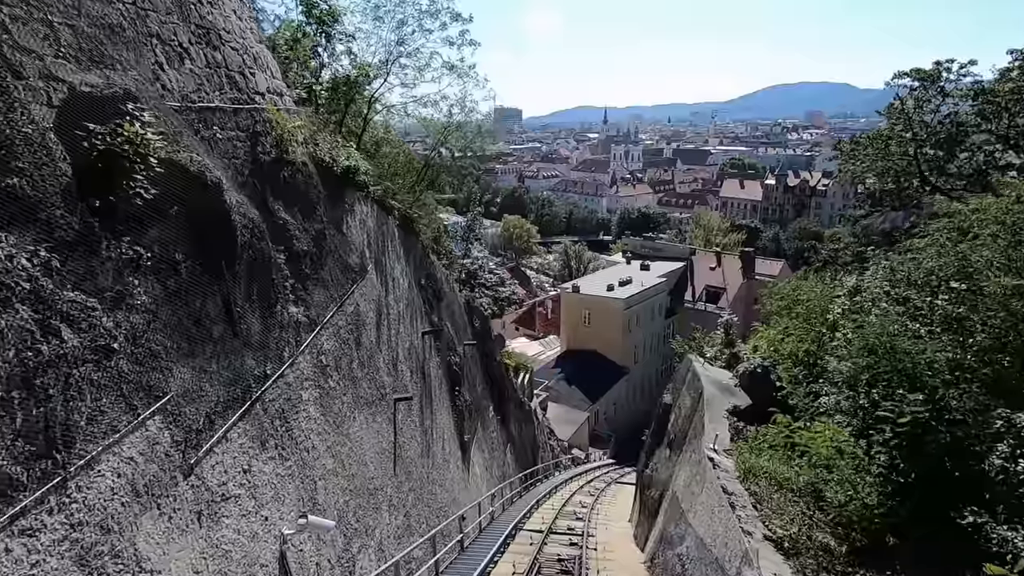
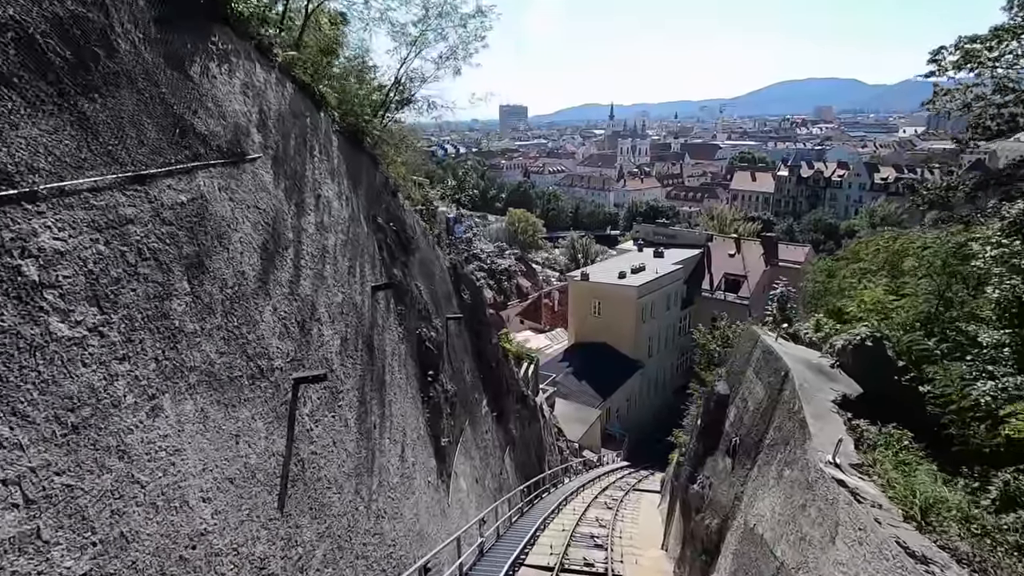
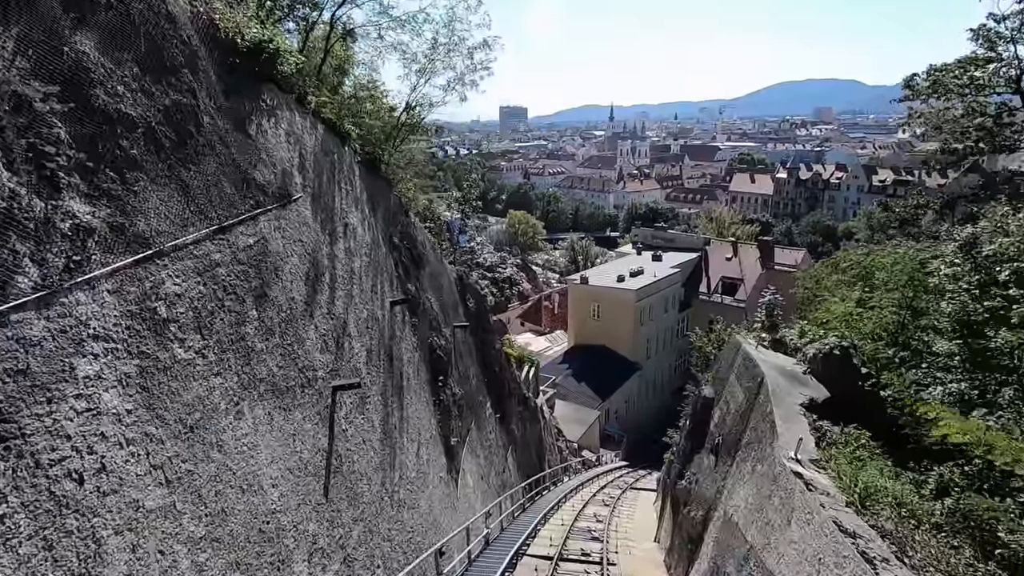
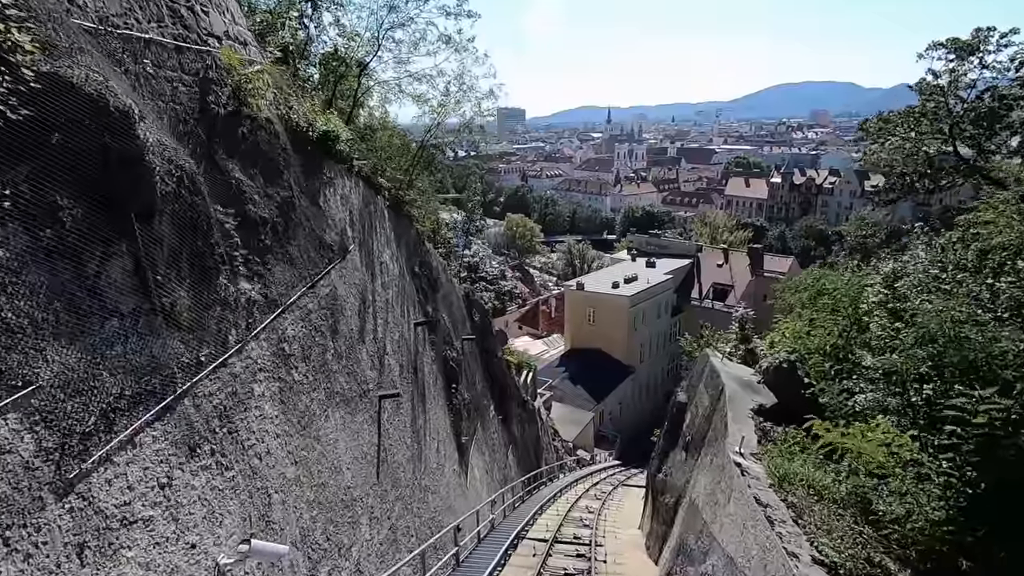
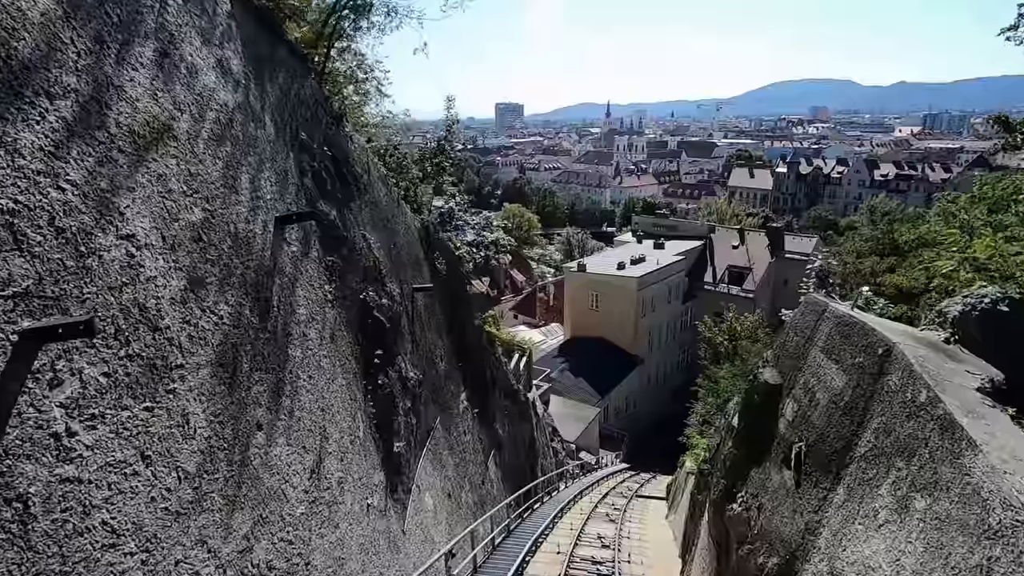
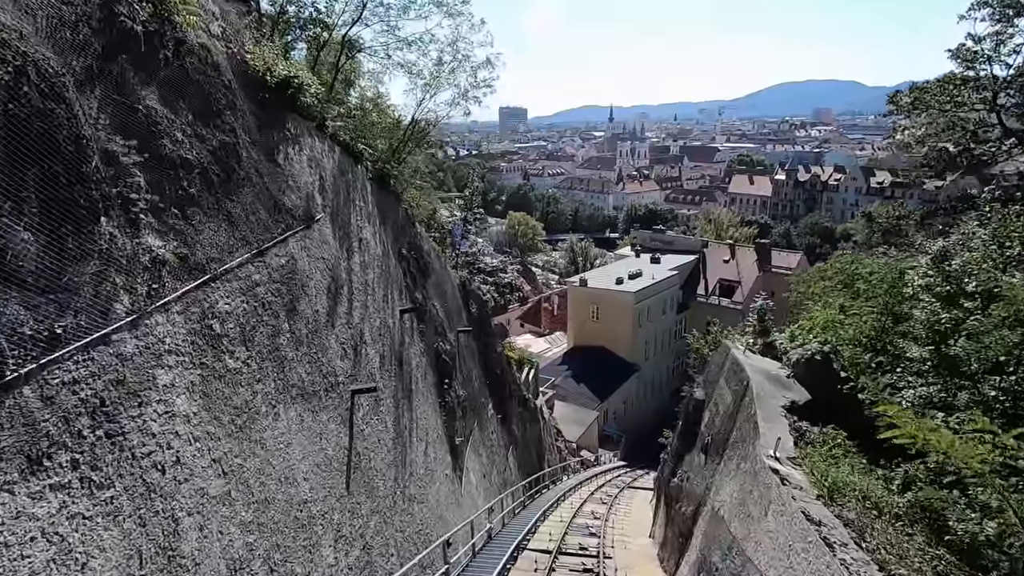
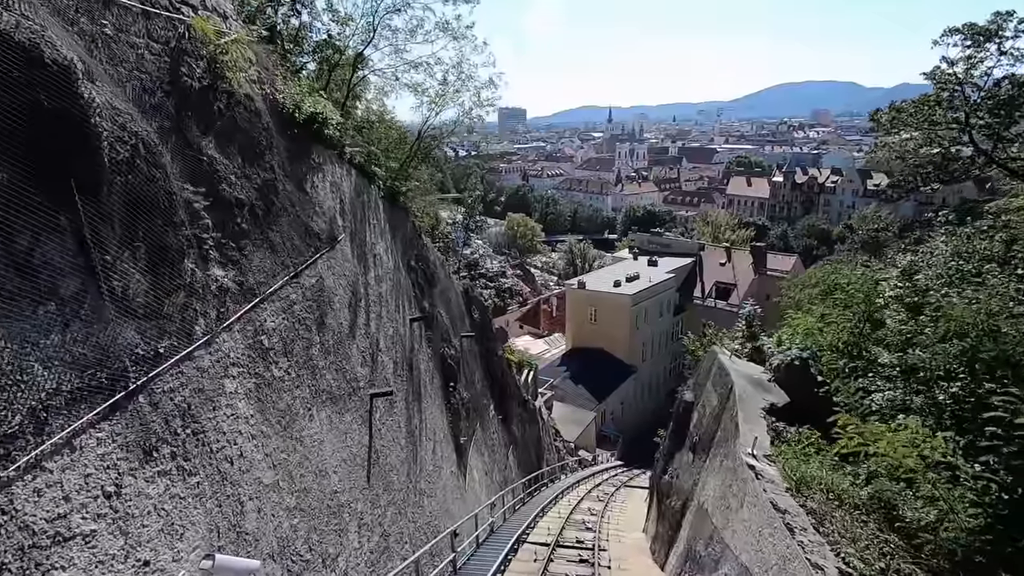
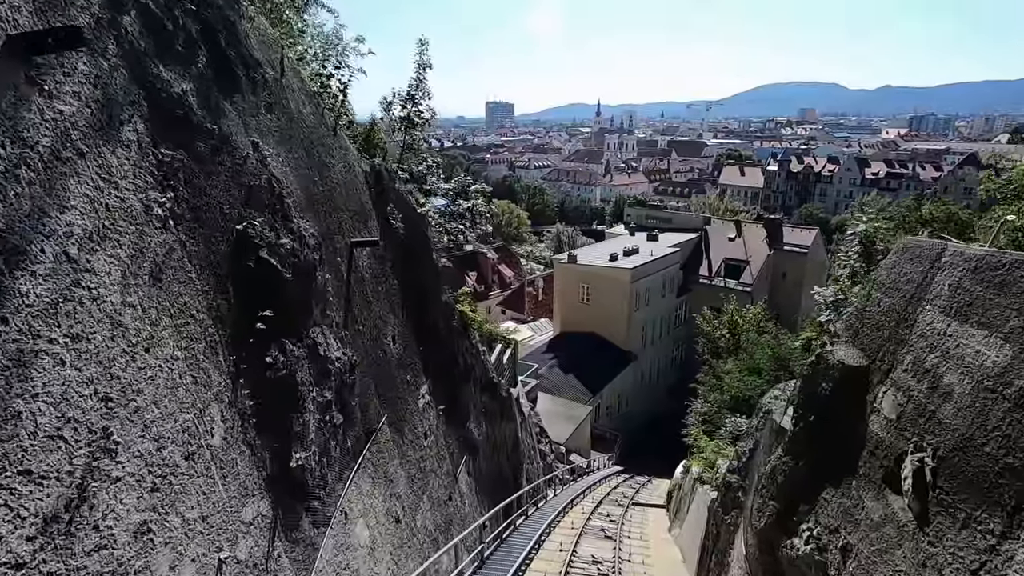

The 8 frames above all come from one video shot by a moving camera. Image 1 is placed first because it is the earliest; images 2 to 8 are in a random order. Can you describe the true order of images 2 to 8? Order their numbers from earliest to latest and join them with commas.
4, 7, 6, 3, 2, 5, 8
